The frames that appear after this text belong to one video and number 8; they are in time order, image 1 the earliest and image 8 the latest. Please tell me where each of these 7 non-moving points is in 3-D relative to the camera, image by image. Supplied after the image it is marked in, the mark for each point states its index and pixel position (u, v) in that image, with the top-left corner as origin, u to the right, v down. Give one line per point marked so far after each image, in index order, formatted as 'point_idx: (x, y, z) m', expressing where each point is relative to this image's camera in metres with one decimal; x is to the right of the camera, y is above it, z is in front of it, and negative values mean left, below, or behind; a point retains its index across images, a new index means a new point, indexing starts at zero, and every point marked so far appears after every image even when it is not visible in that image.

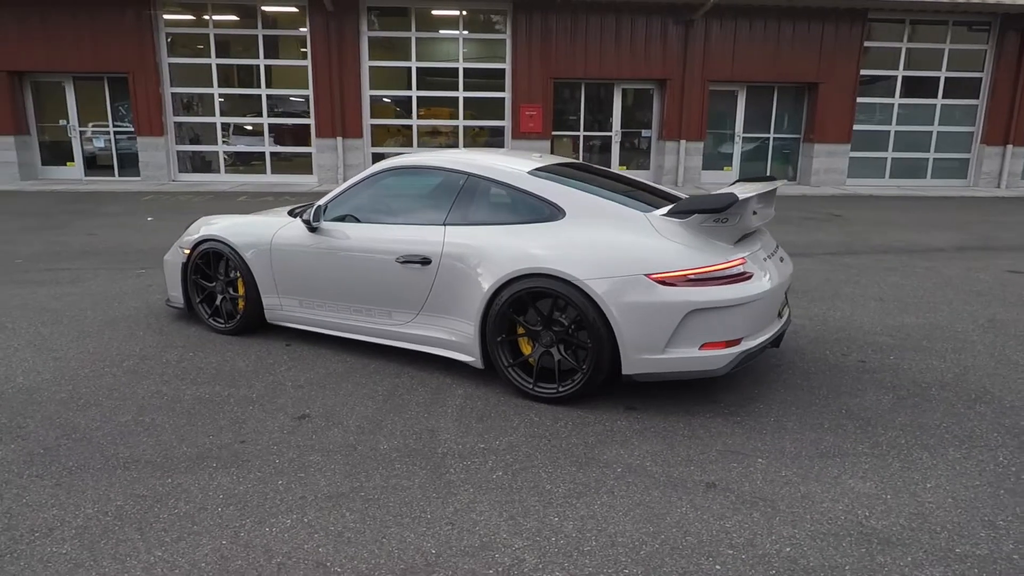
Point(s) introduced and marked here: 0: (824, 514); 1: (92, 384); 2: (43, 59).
0: (+1.3, -1.0, +2.9) m
1: (-2.7, -0.6, +4.3) m
2: (-9.9, +4.8, +14.2) m
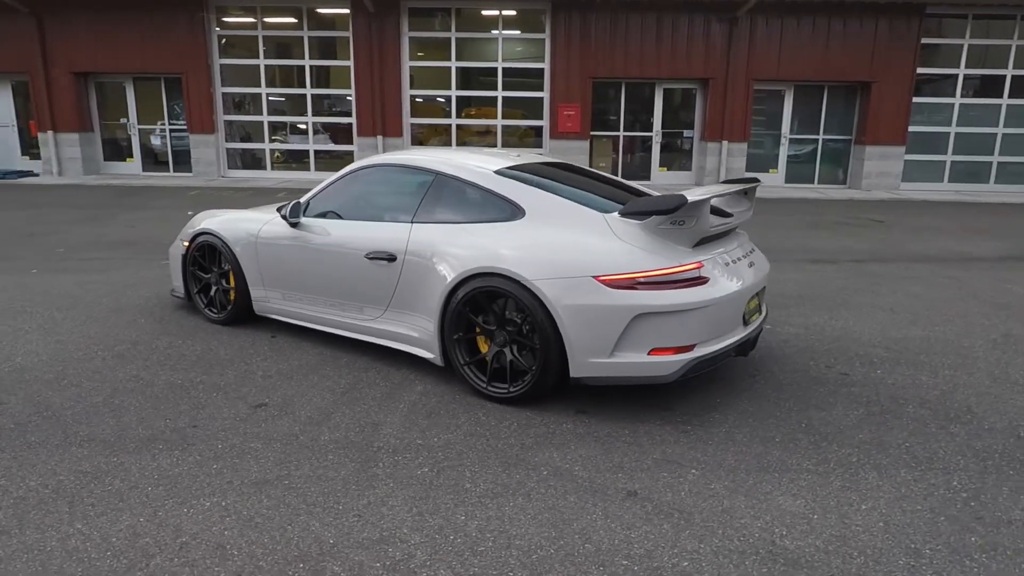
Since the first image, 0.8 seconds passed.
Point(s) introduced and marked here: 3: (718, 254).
0: (+0.9, -1.0, +2.8) m
1: (-2.9, -0.5, +4.6) m
2: (-9.1, +5.1, +15.0) m
3: (+1.2, +0.2, +4.1) m
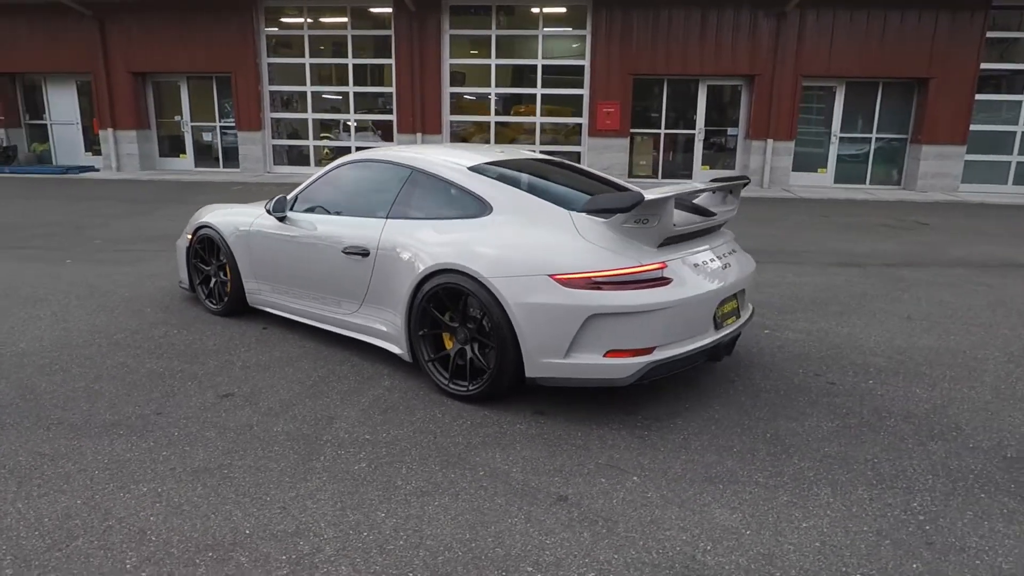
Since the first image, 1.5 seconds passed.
0: (+0.6, -1.0, +2.7) m
1: (-3.1, -0.5, +4.8) m
2: (-8.2, +5.3, +15.7) m
3: (+1.0, +0.2, +4.0) m
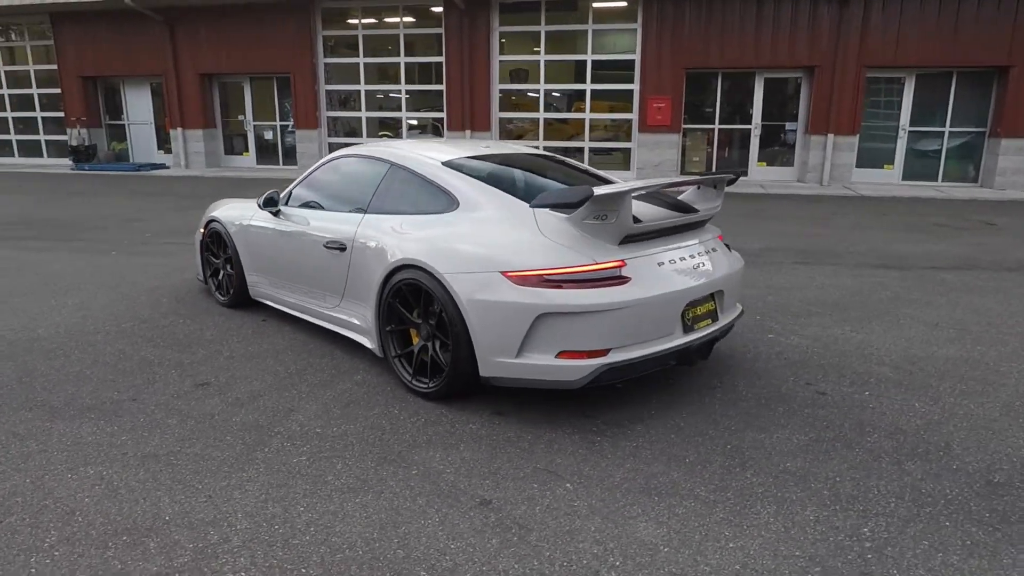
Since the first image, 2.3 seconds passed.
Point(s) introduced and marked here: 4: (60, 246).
0: (+0.2, -1.0, +2.6) m
1: (-3.2, -0.4, +5.1) m
2: (-7.0, +5.5, +16.5) m
3: (+0.8, +0.2, +3.8) m
4: (-5.9, +0.5, +8.8) m
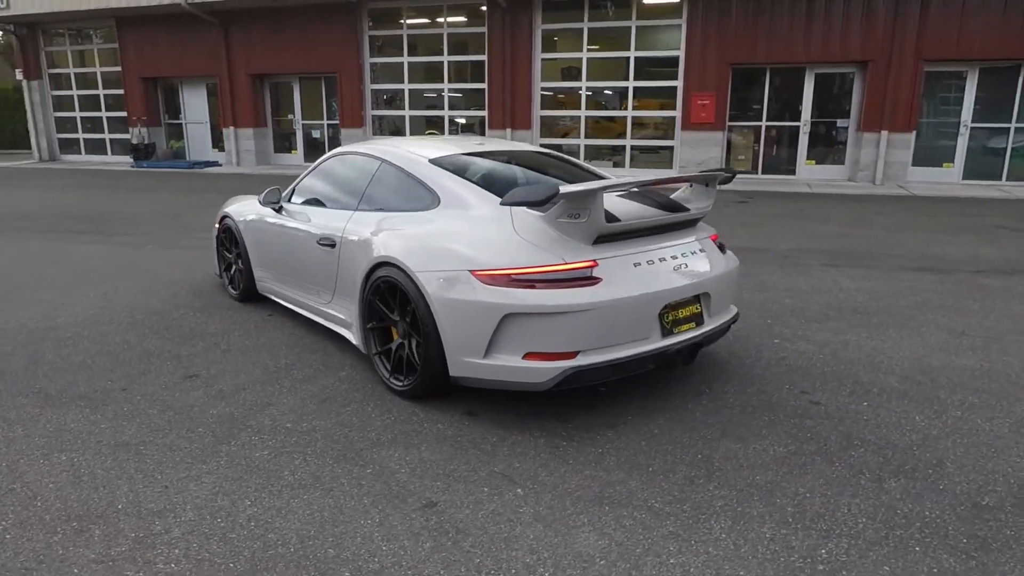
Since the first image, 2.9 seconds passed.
0: (-0.1, -1.0, +2.5) m
1: (-3.3, -0.3, +5.3) m
2: (-5.9, +5.6, +16.9) m
3: (+0.7, +0.2, +3.6) m
4: (-5.6, +0.6, +9.2) m
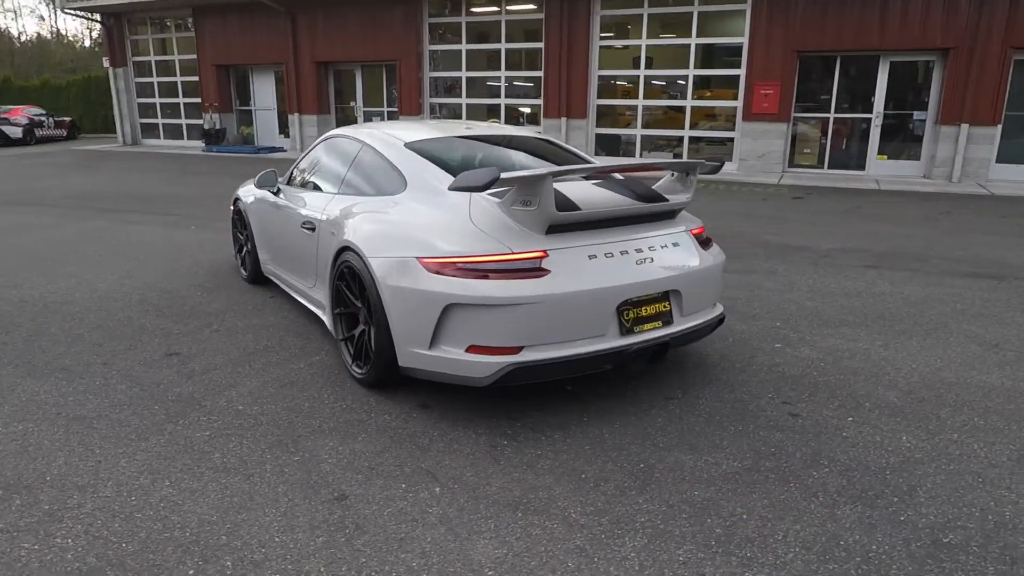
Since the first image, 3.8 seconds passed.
0: (-0.5, -1.0, +2.4) m
1: (-3.3, -0.1, +5.5) m
2: (-4.4, +6.1, +17.3) m
3: (+0.4, +0.2, +3.4) m
4: (-5.1, +1.0, +9.6) m
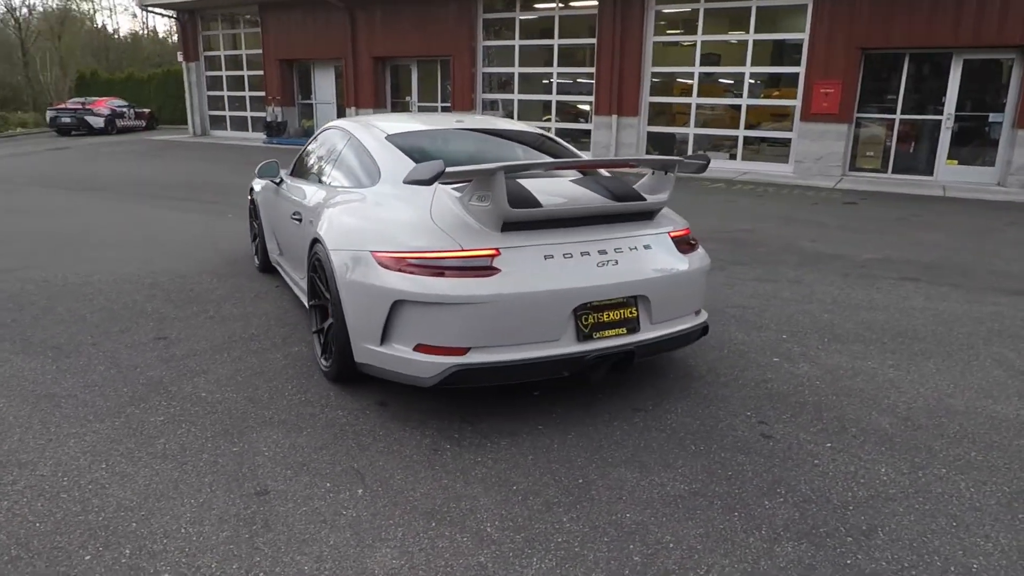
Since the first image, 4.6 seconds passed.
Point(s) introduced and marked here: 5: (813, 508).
0: (-0.8, -0.9, +2.3) m
1: (-3.3, 0.0, +5.7) m
2: (-3.0, +6.3, +17.5) m
3: (+0.2, +0.2, +3.2) m
4: (-4.6, +1.2, +10.0) m
5: (+1.2, -0.9, +2.6) m
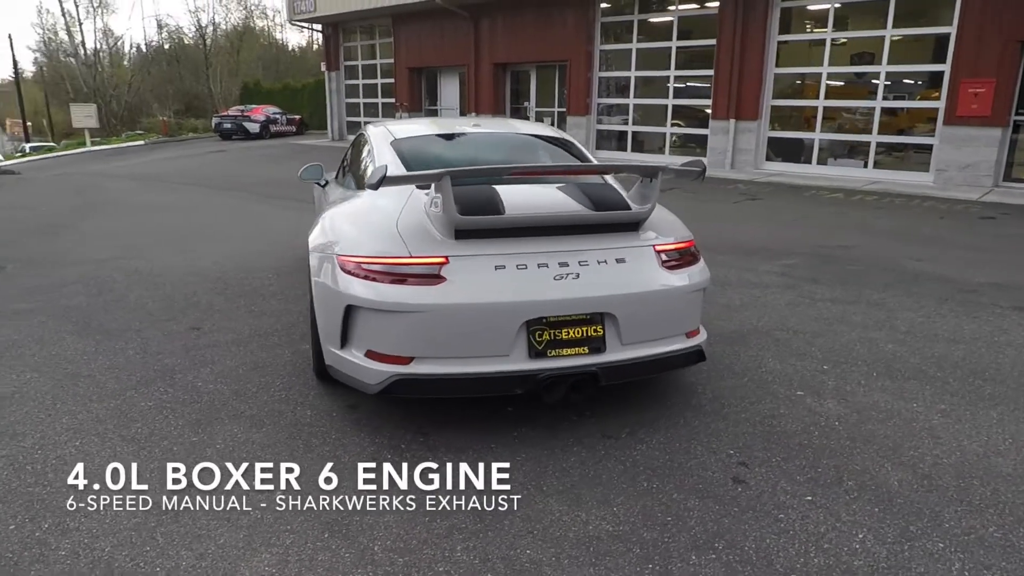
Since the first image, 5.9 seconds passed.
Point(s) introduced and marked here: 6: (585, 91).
0: (-1.2, -0.9, +2.3) m
1: (-2.9, +0.1, +6.1) m
2: (+0.1, +6.2, +17.7) m
3: (0.0, +0.2, +3.1) m
4: (-3.3, +1.3, +10.6) m
5: (+0.8, -0.9, +2.3) m
6: (+1.8, +4.8, +16.6) m
